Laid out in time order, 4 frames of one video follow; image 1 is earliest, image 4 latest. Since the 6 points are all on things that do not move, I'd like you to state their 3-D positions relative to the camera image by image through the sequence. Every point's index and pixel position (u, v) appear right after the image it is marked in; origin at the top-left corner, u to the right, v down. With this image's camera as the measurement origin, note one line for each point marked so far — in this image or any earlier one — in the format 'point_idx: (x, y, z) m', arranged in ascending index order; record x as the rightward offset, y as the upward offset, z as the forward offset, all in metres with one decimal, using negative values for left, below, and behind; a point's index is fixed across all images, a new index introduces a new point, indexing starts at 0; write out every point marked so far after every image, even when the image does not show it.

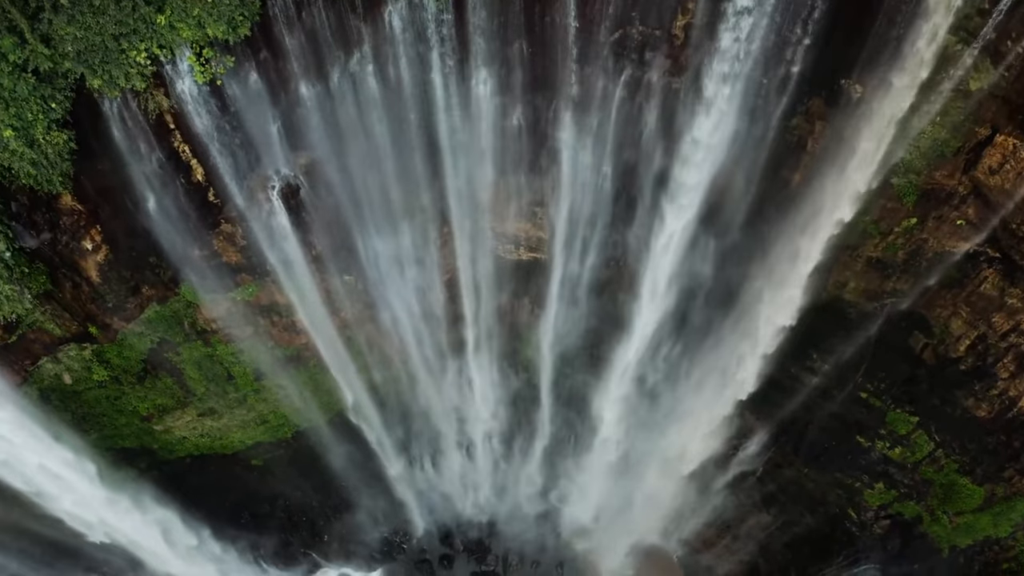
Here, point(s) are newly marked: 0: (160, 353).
0: (-5.8, -1.1, +11.1) m
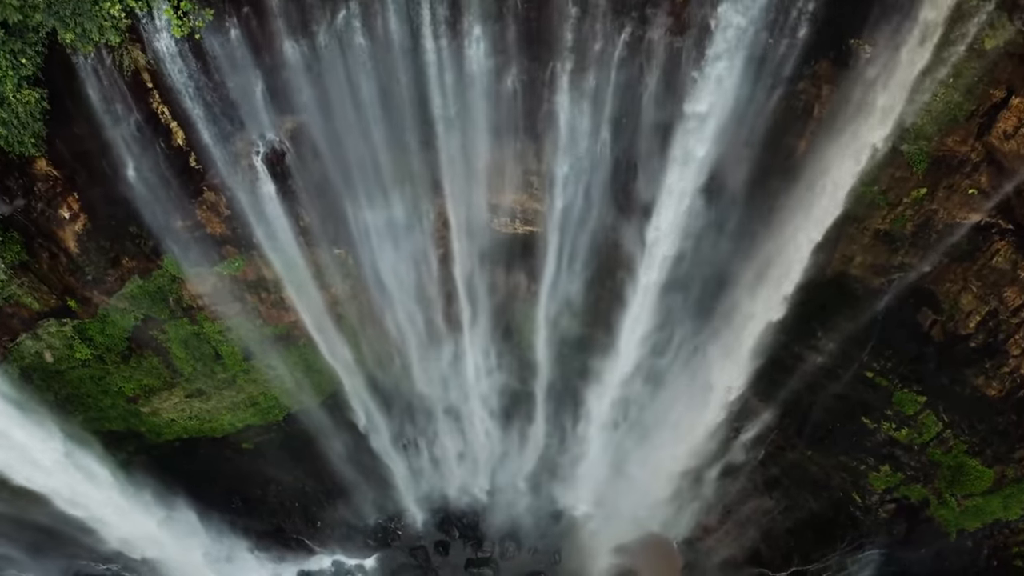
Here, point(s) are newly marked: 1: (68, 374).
0: (-5.9, -0.7, +10.8) m
1: (-7.2, -1.4, +10.9) m
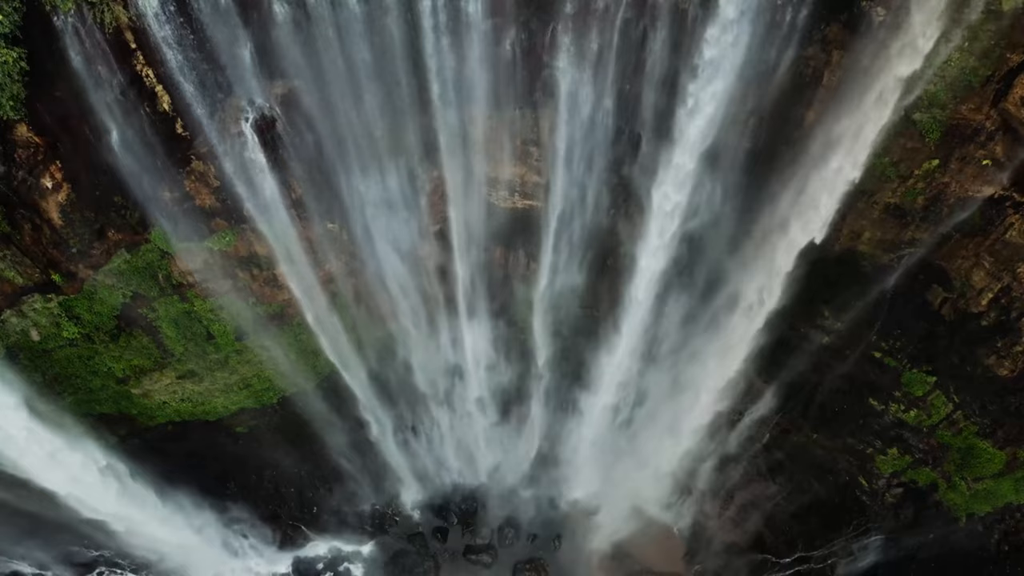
0: (-5.9, -0.3, +10.5) m
1: (-7.2, -1.0, +10.6) m
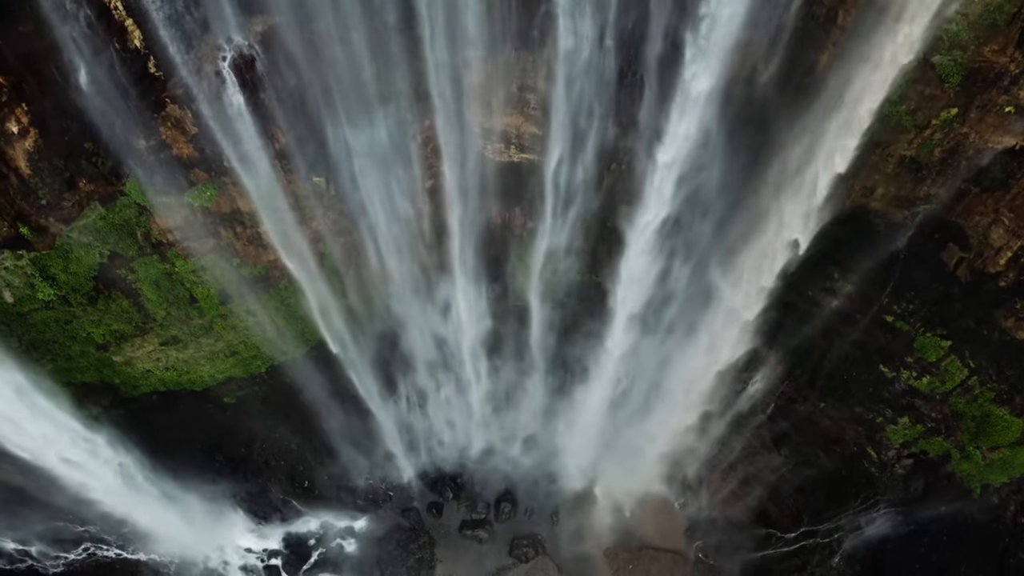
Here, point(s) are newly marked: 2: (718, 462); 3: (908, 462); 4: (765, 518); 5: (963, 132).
0: (-5.9, +0.3, +10.0) m
1: (-7.2, -0.4, +10.2) m
2: (+4.0, -3.3, +12.9) m
3: (+6.5, -2.8, +11.1) m
4: (+4.7, -4.2, +12.4) m
5: (+5.8, +2.0, +8.6) m
